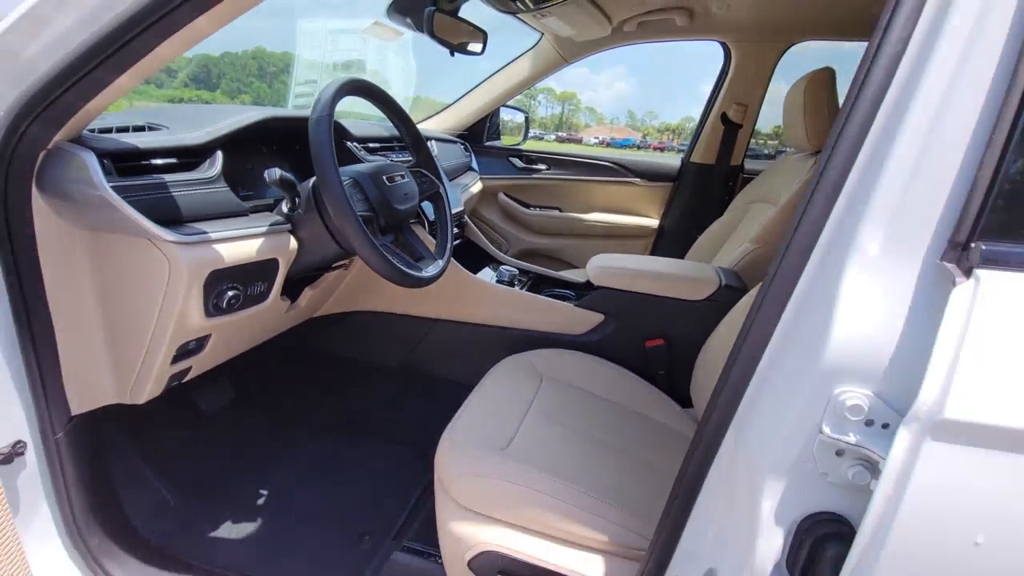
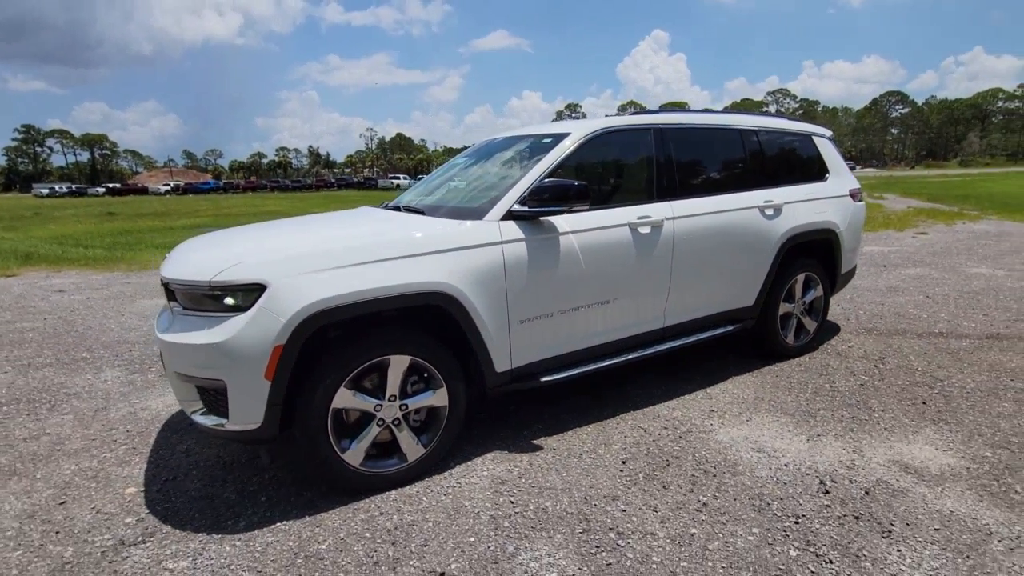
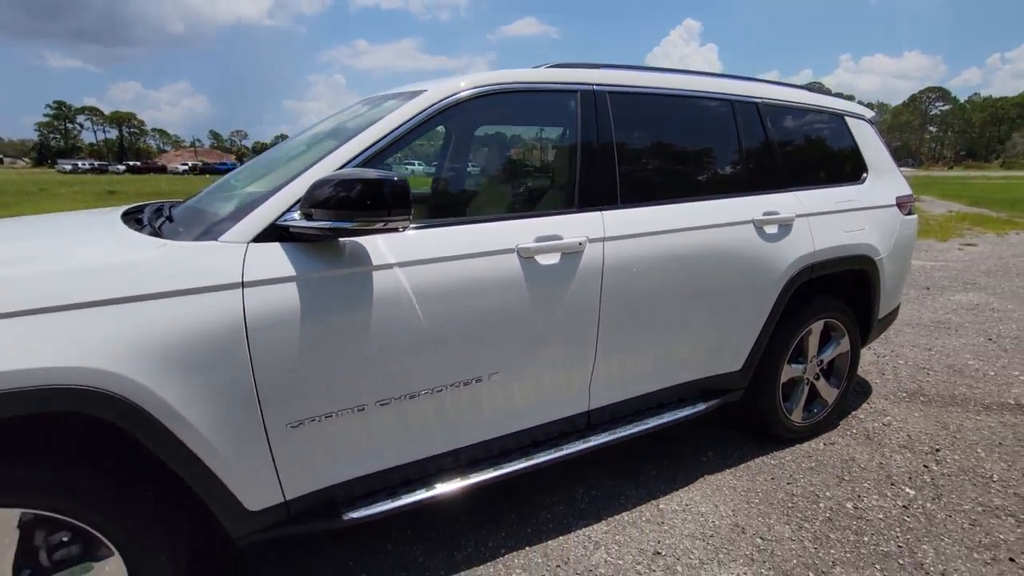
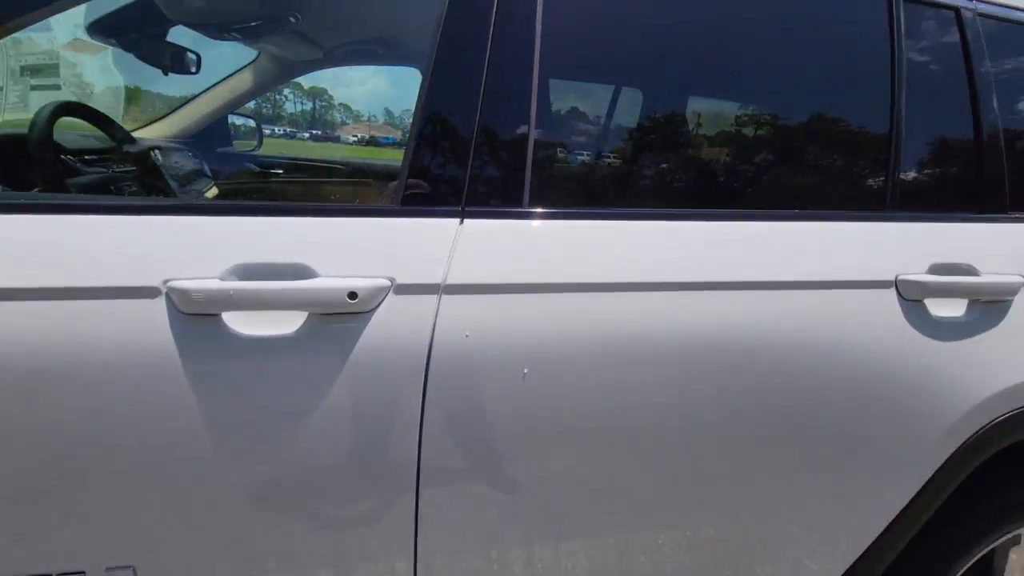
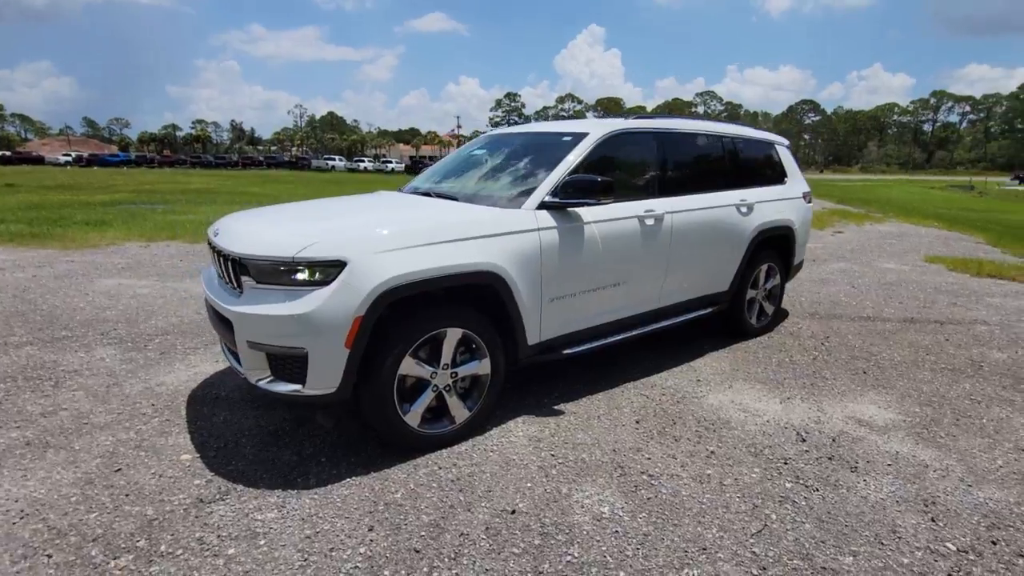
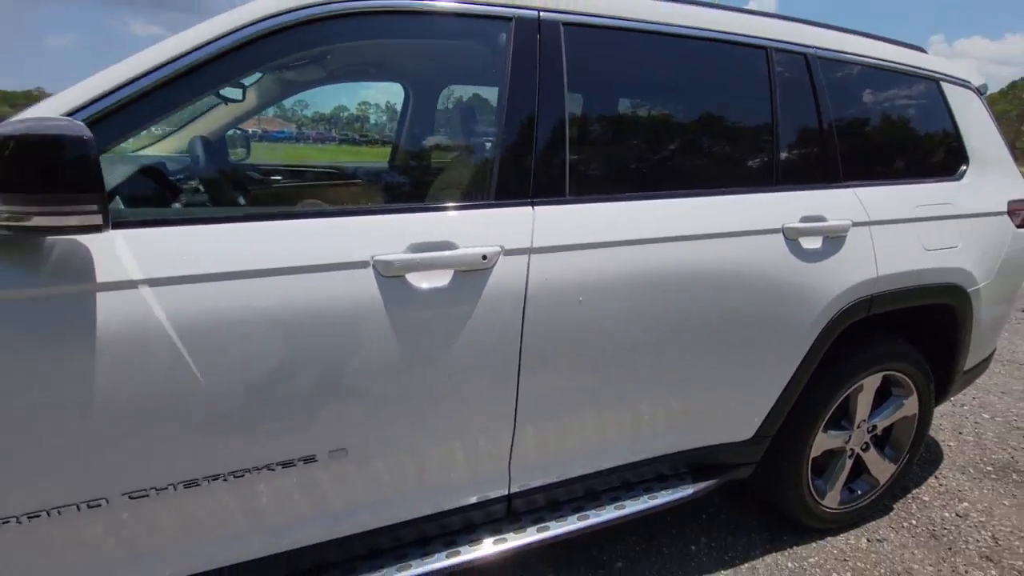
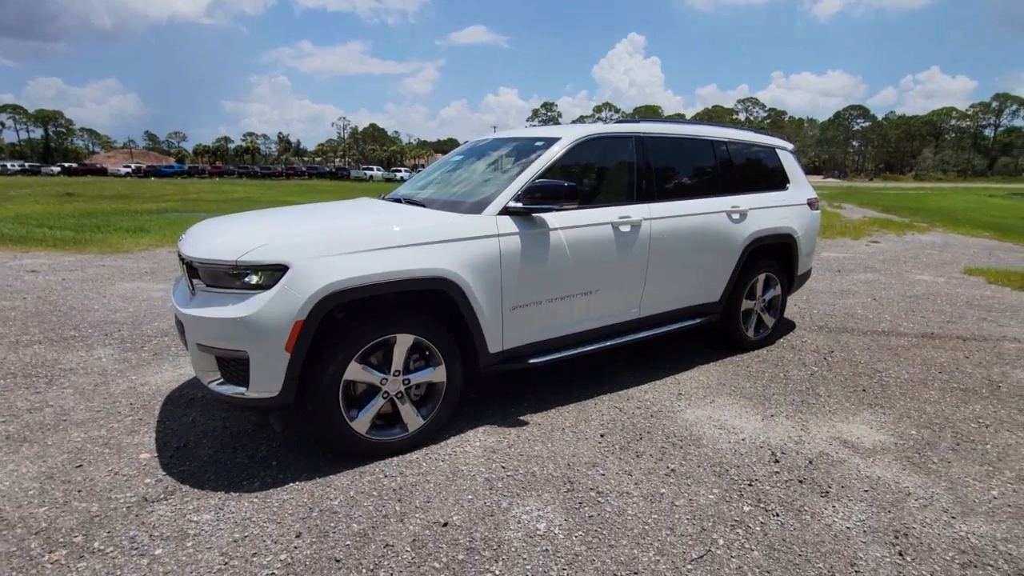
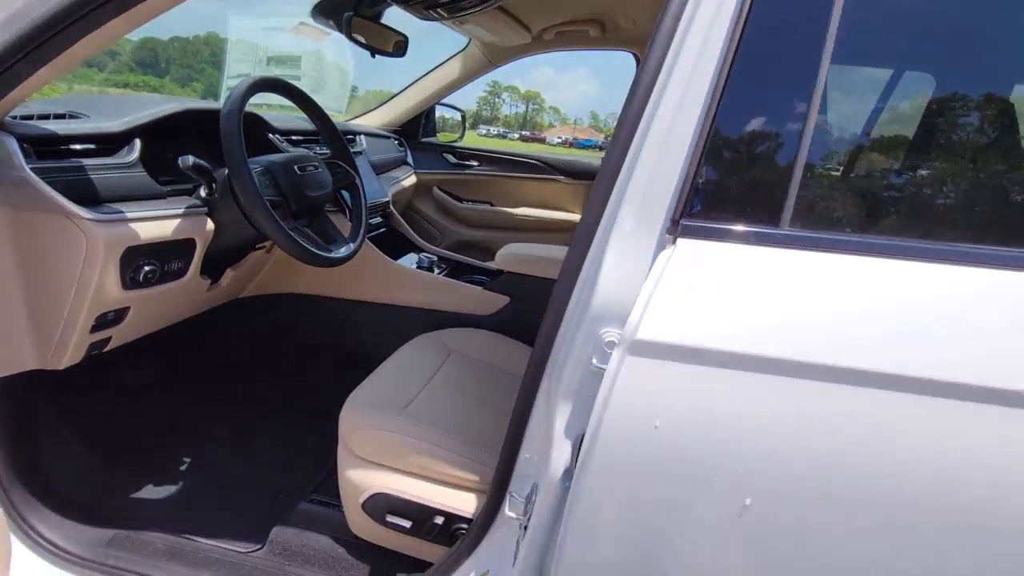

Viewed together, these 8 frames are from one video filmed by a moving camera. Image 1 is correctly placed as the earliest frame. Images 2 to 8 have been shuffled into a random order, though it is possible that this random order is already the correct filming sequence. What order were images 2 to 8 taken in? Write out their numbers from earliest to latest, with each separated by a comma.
8, 4, 6, 3, 2, 7, 5
